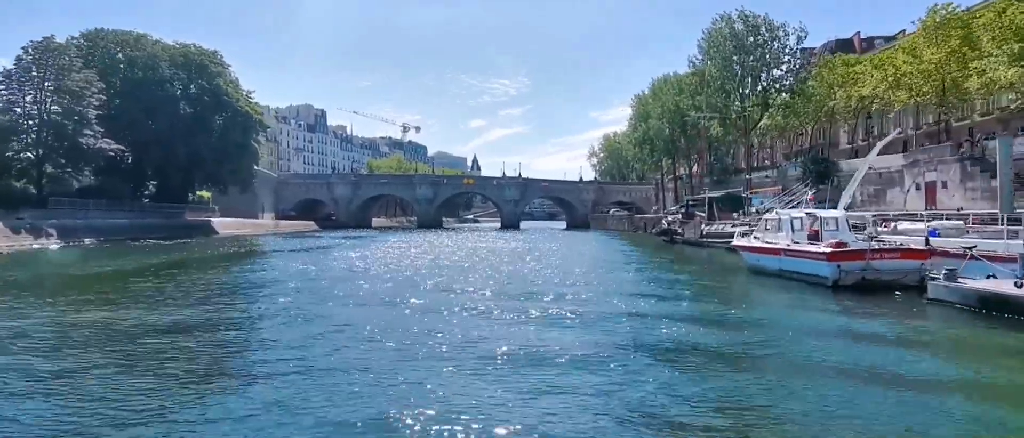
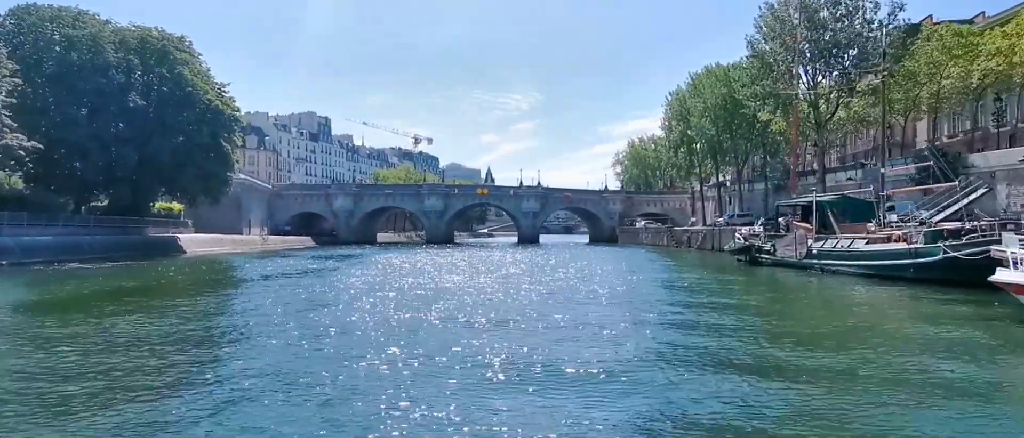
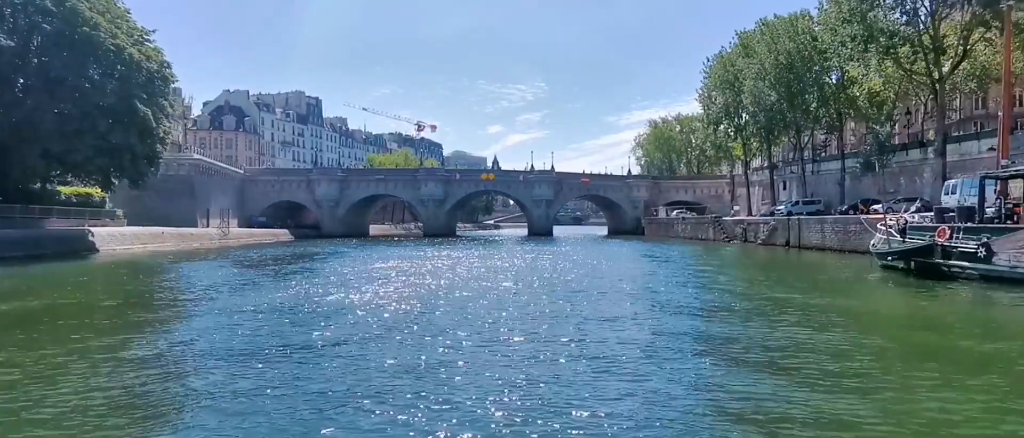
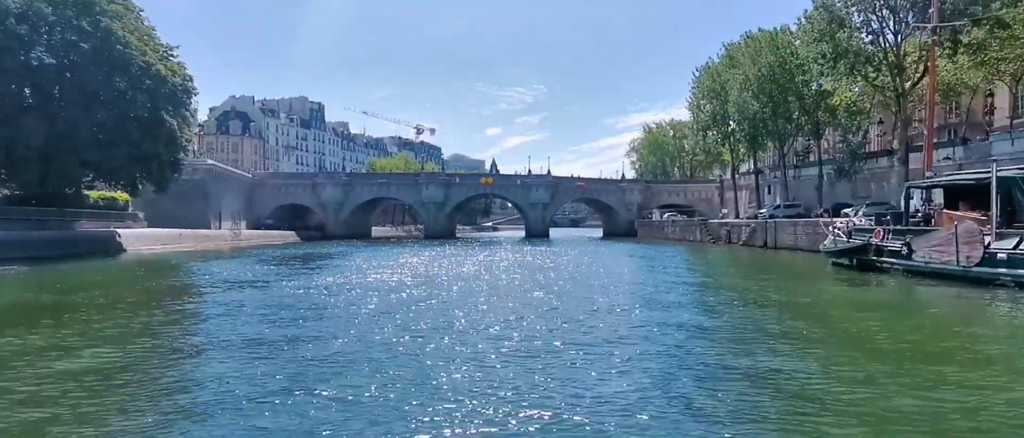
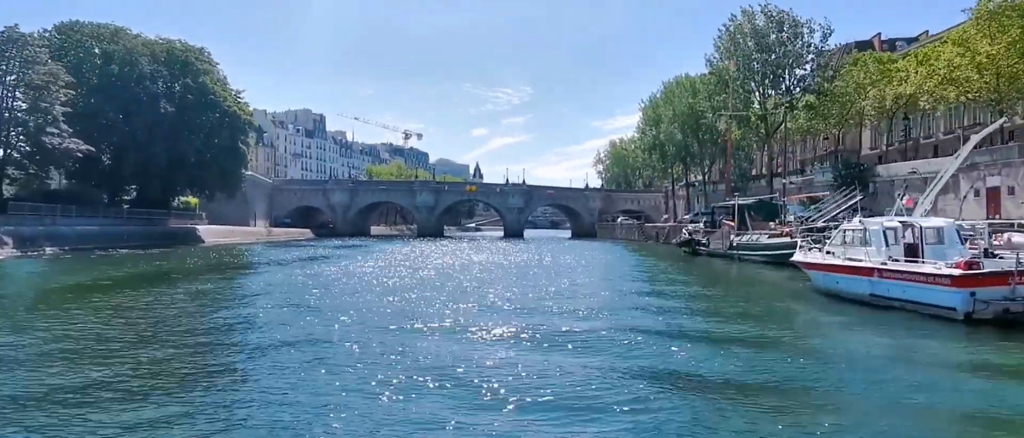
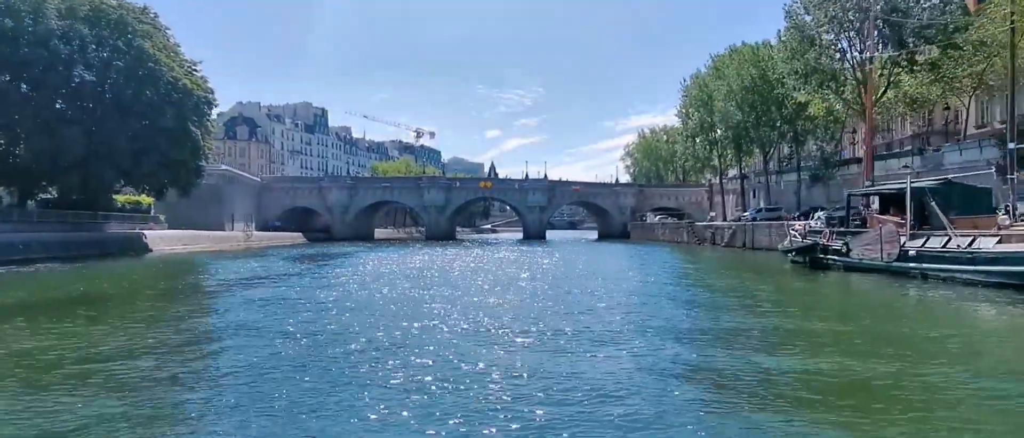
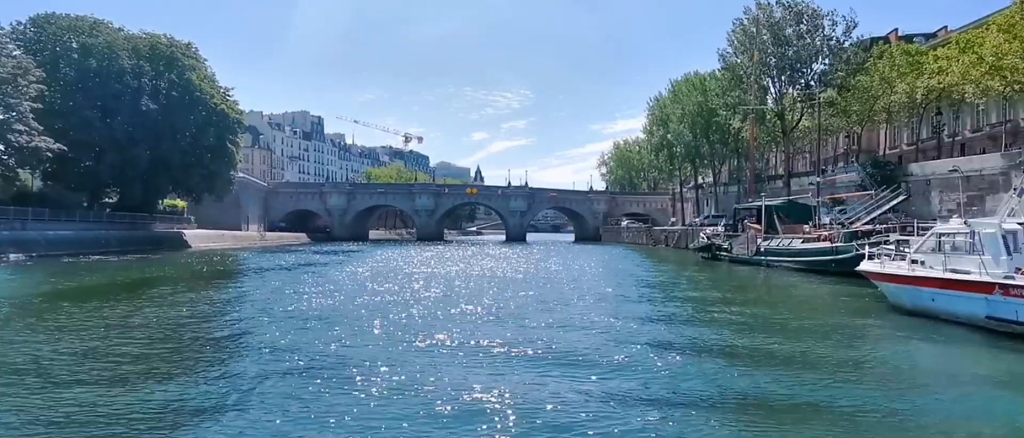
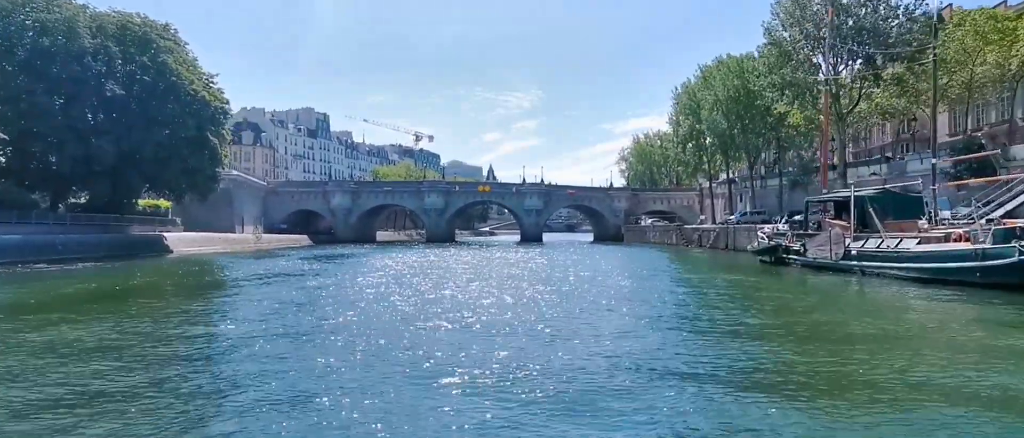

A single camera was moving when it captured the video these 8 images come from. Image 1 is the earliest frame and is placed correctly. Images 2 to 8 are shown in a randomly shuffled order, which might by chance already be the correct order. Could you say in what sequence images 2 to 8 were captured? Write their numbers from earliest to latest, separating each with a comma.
5, 7, 2, 8, 6, 4, 3
